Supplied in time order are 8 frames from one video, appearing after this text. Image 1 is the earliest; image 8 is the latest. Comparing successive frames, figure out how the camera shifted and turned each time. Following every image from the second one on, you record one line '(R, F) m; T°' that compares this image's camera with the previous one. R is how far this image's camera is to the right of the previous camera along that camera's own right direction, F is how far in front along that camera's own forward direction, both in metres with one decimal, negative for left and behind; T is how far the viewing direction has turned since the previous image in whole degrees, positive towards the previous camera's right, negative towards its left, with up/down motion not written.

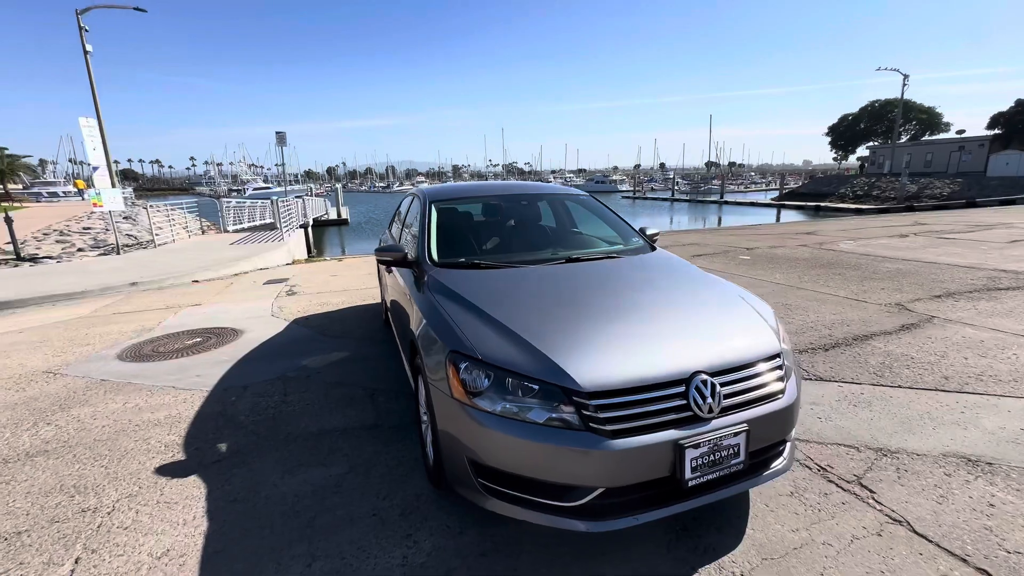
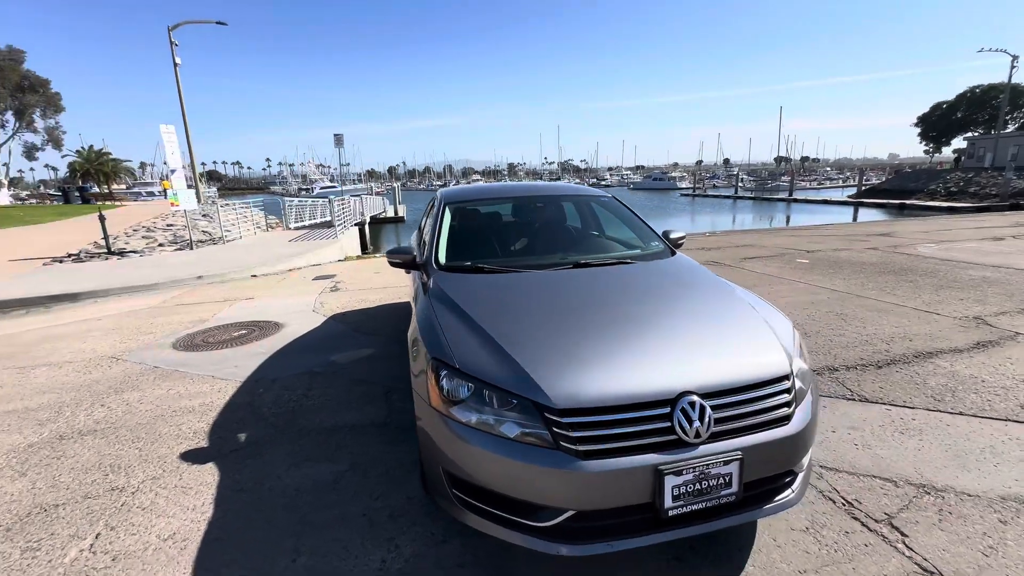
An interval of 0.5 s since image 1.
(+0.3, +0.1) m; -7°
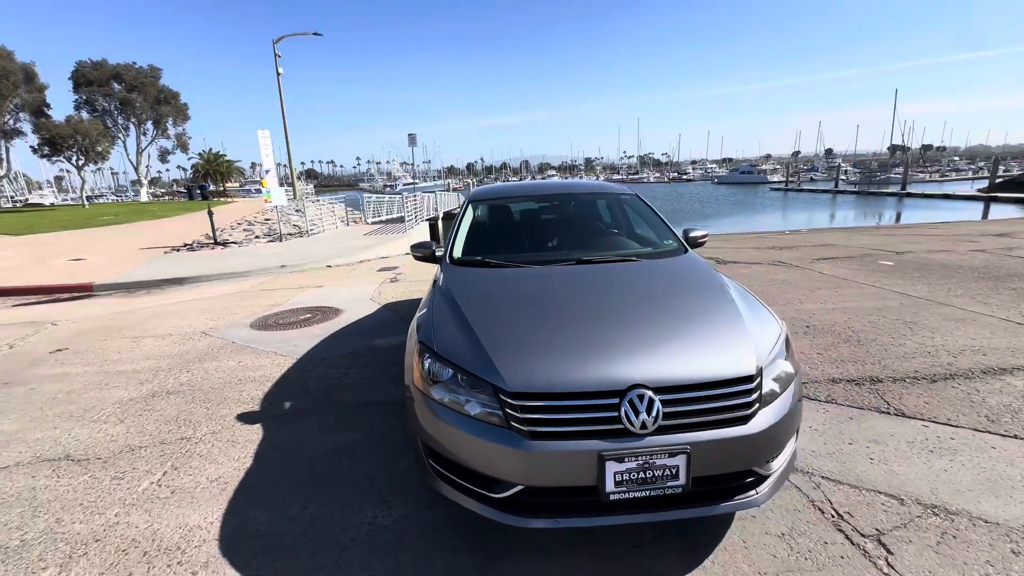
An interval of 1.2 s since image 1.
(+0.5, -0.1) m; -9°
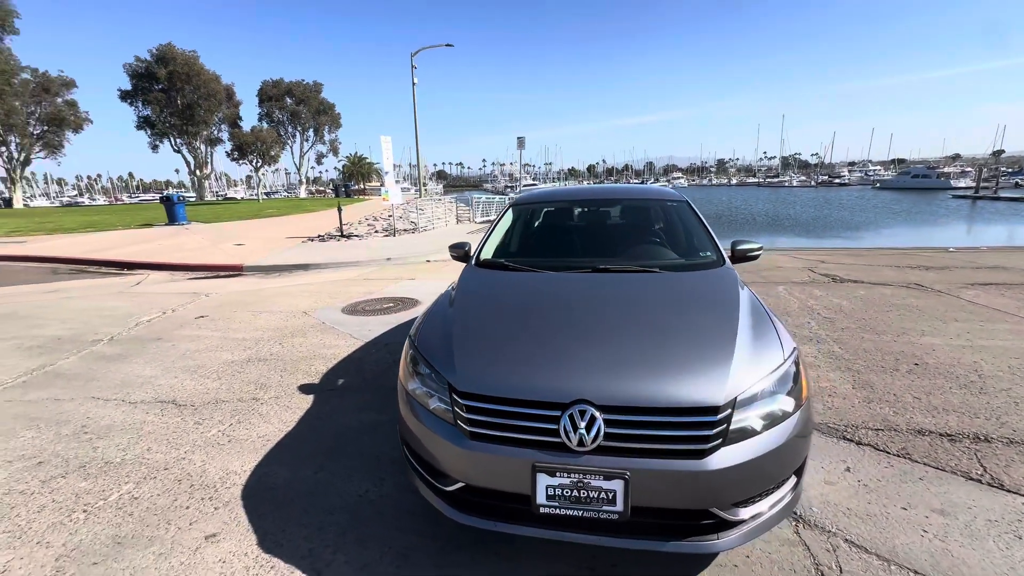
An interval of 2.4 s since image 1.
(+0.6, 0.0) m; -14°
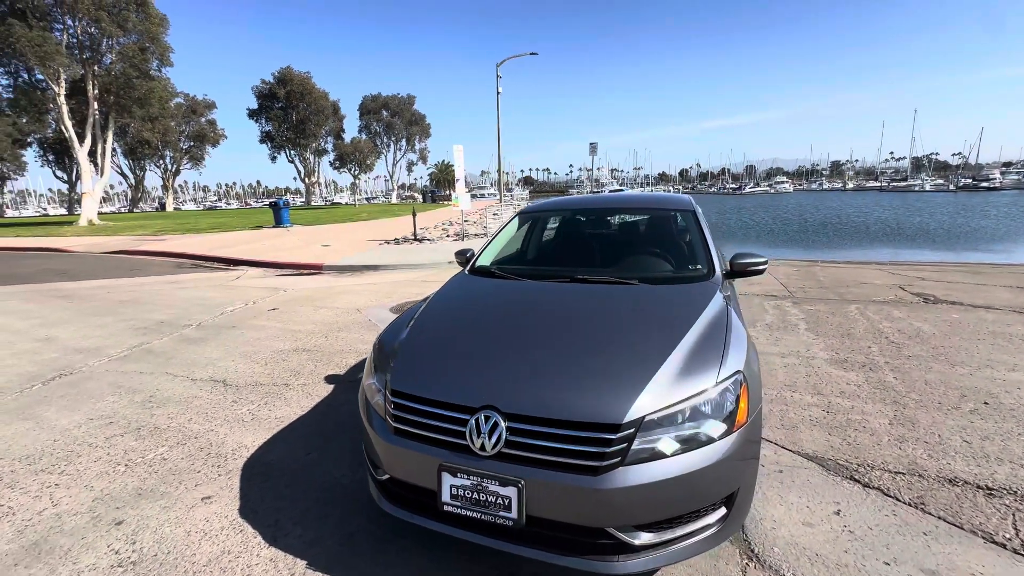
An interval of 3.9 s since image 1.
(+0.7, 0.0) m; -11°
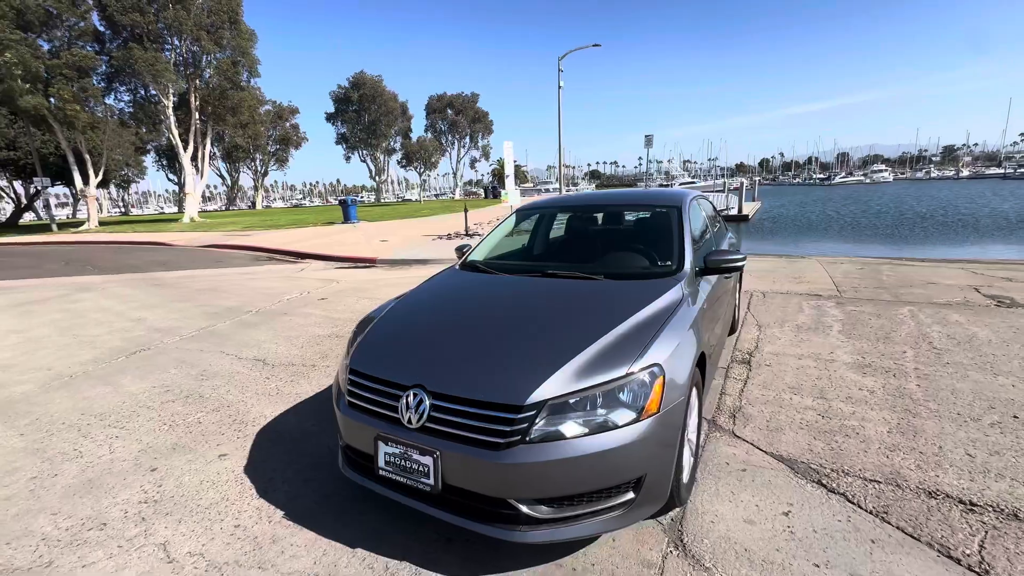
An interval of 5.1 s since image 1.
(+0.6, -0.1) m; -8°
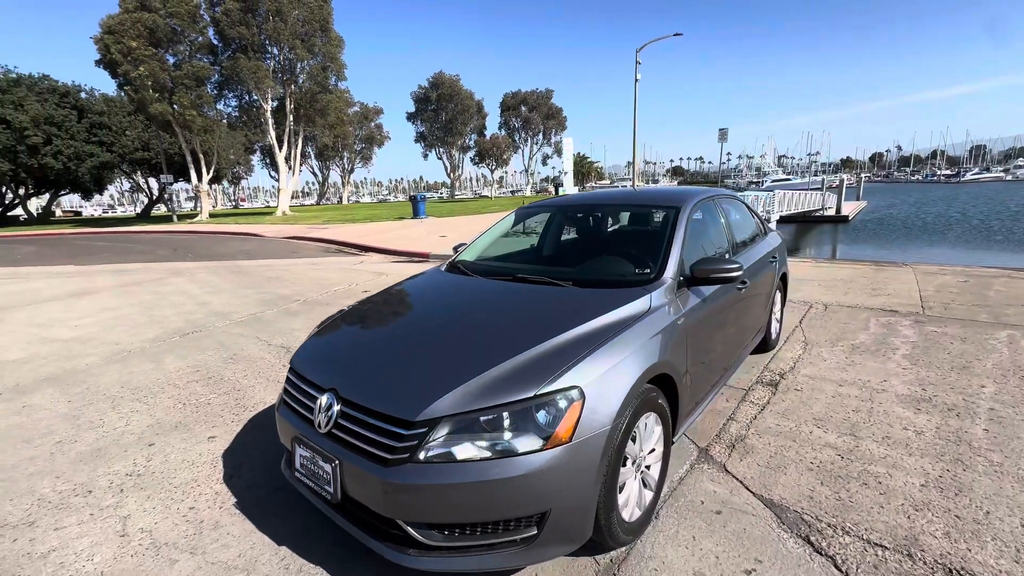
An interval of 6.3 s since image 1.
(+0.7, +0.2) m; -9°
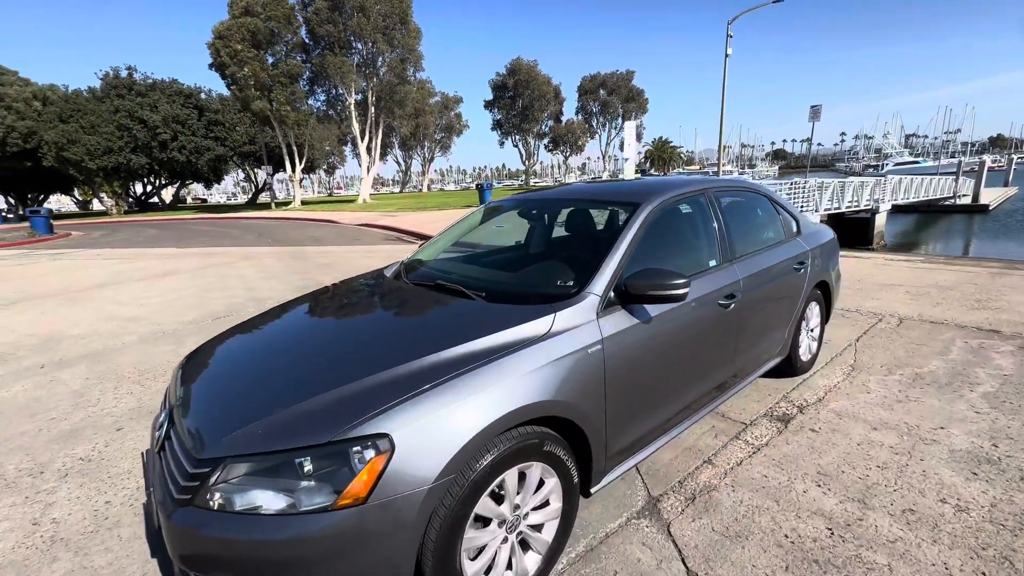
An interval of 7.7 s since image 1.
(+0.9, +0.4) m; -10°
